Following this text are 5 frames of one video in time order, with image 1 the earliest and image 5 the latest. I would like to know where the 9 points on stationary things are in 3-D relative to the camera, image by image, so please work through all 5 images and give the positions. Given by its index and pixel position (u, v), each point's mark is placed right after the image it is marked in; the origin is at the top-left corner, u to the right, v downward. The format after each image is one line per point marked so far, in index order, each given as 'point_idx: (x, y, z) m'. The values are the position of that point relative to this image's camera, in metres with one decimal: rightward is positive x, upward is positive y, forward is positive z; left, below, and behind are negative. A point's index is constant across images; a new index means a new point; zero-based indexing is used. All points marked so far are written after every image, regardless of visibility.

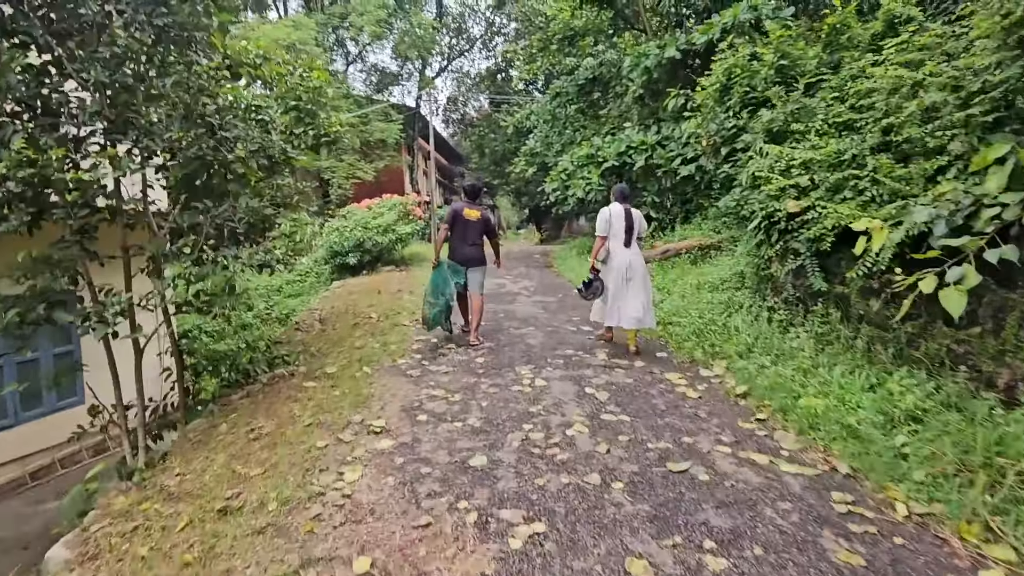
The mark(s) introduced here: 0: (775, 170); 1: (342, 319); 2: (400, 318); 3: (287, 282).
0: (+2.5, +1.1, +5.5) m
1: (-2.4, -0.4, +8.3) m
2: (-1.5, -0.4, +7.9) m
3: (-5.3, +0.1, +14.1) m
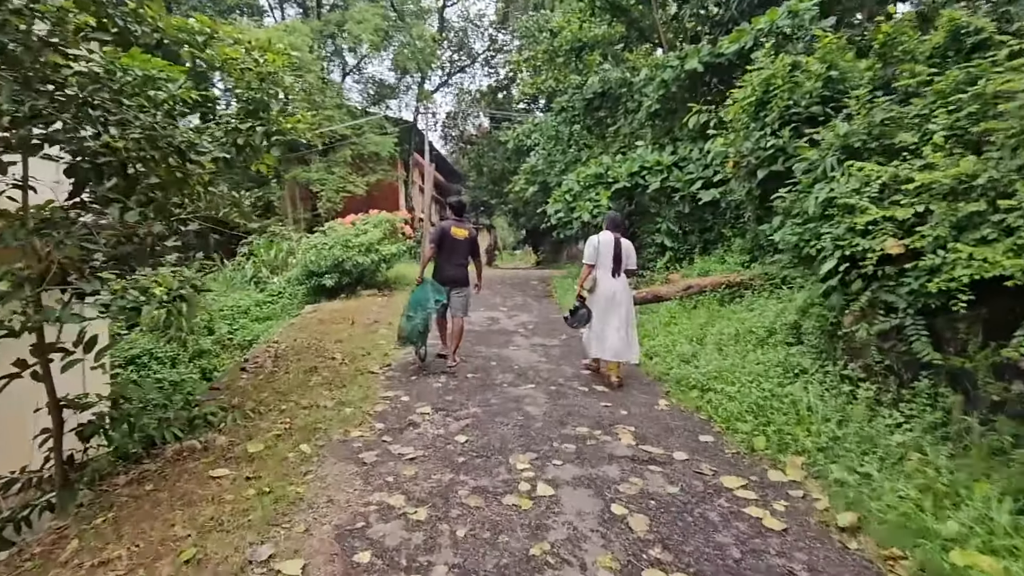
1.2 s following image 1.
0: (+2.5, +0.6, +4.2) m
1: (-2.5, -0.8, +6.9) m
2: (-1.6, -0.8, +6.5) m
3: (-5.5, -0.3, +12.6) m
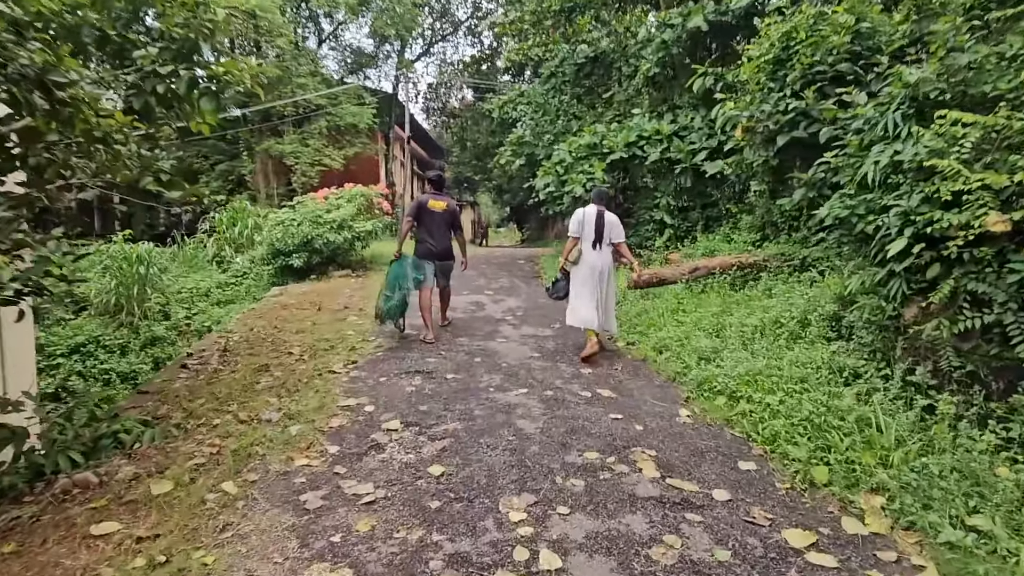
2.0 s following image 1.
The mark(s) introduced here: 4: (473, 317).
0: (+2.4, +0.7, +3.3) m
1: (-2.6, -0.6, +5.9) m
2: (-1.7, -0.6, +5.5) m
3: (-5.7, +0.1, +11.5) m
4: (-0.5, -0.3, +7.1) m
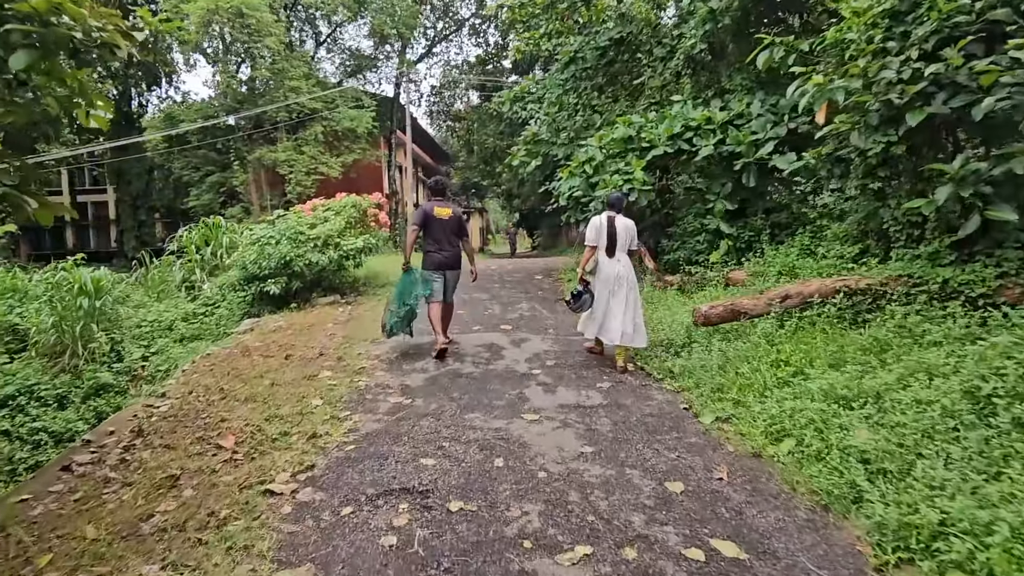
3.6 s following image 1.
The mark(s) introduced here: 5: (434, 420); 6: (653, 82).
0: (+2.6, +0.4, +1.4) m
1: (-2.4, -1.1, +4.1) m
2: (-1.4, -1.0, +3.7) m
3: (-5.4, -0.5, +9.8) m
4: (-0.2, -0.7, +5.2) m
5: (-0.5, -0.9, +4.1) m
6: (+2.5, +3.7, +10.7) m
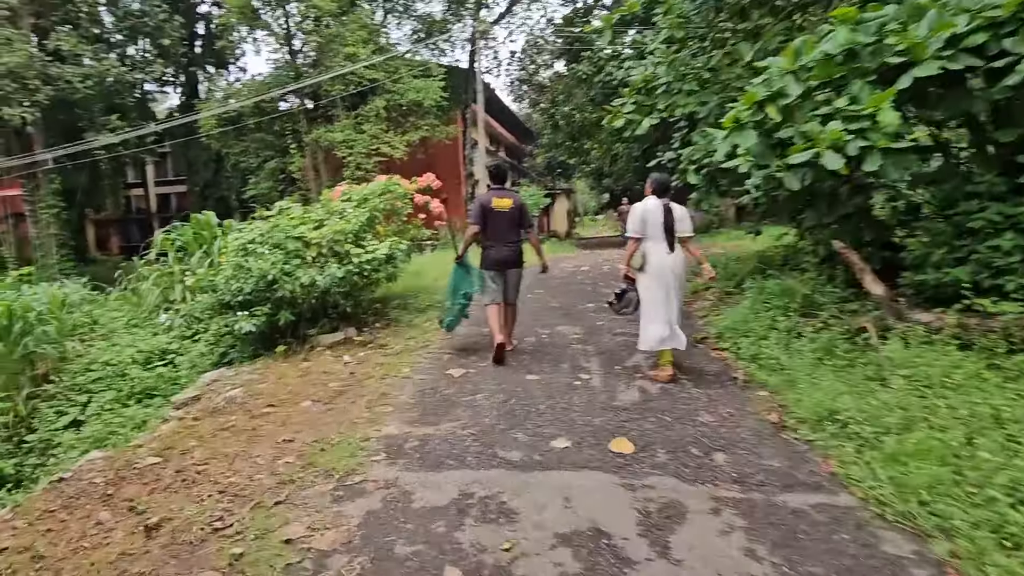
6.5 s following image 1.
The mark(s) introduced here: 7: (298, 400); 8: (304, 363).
0: (+2.4, -0.2, -2.6) m
1: (-2.1, -1.6, +0.8) m
2: (-1.2, -1.5, +0.3) m
3: (-4.3, -0.8, +6.9) m
4: (+0.2, -1.2, +1.6) m
5: (-0.3, -1.4, +0.6) m
6: (+3.7, +3.4, +6.5) m
7: (-1.7, -0.9, +4.6) m
8: (-2.0, -0.7, +5.7) m
